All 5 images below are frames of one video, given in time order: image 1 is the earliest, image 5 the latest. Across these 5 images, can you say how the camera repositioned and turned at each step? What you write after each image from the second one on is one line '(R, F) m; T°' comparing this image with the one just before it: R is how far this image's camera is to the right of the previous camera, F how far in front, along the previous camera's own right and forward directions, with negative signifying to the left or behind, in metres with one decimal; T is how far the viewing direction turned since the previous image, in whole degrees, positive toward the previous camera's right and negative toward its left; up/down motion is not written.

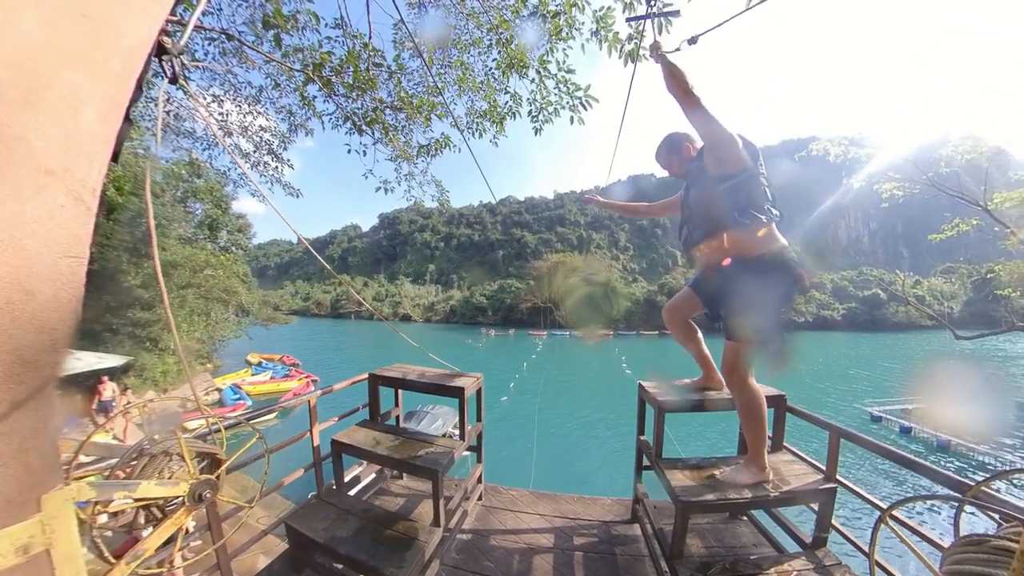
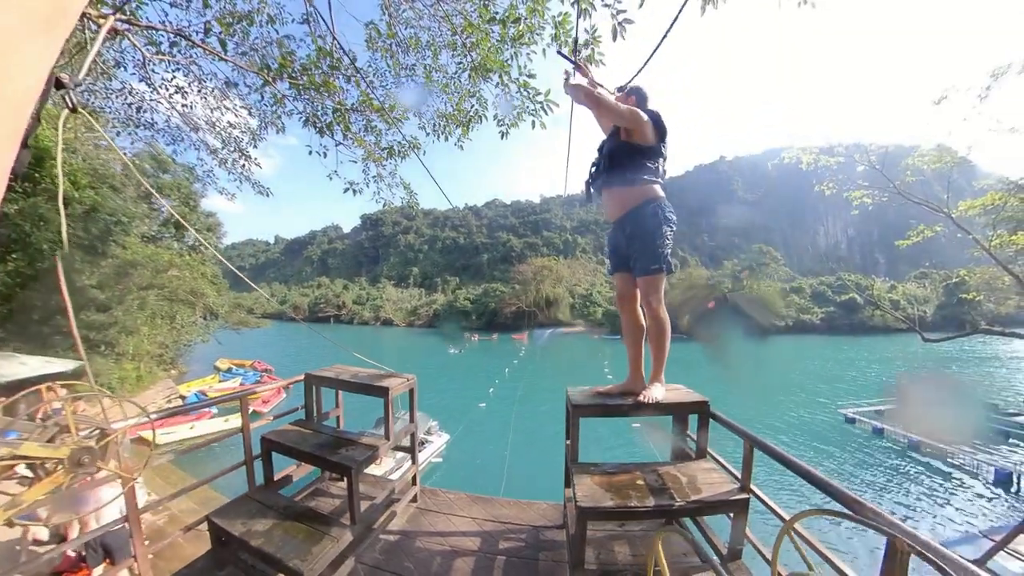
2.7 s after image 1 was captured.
(+0.2, +0.2) m; +2°
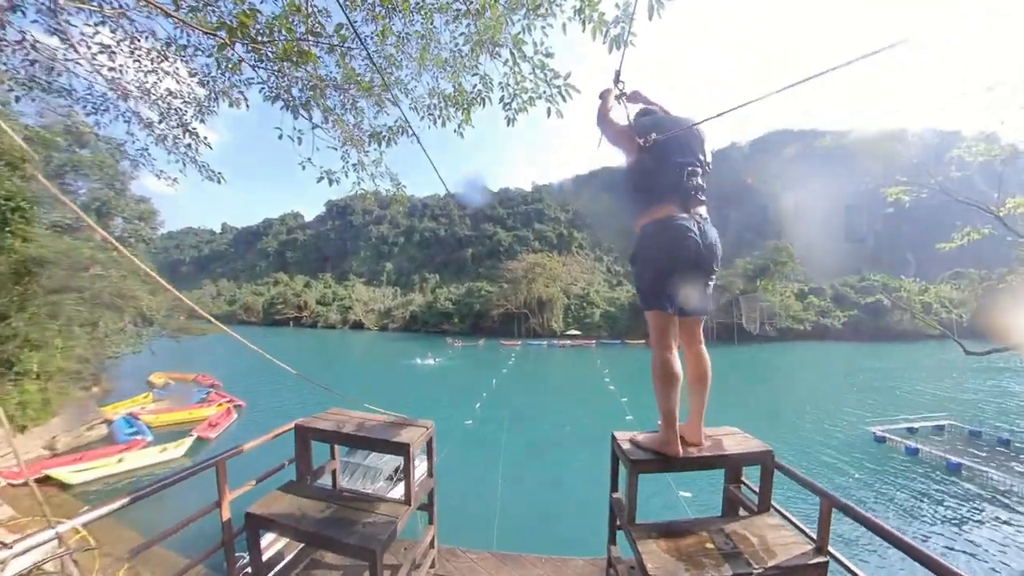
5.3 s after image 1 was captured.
(-0.4, +1.4) m; +3°
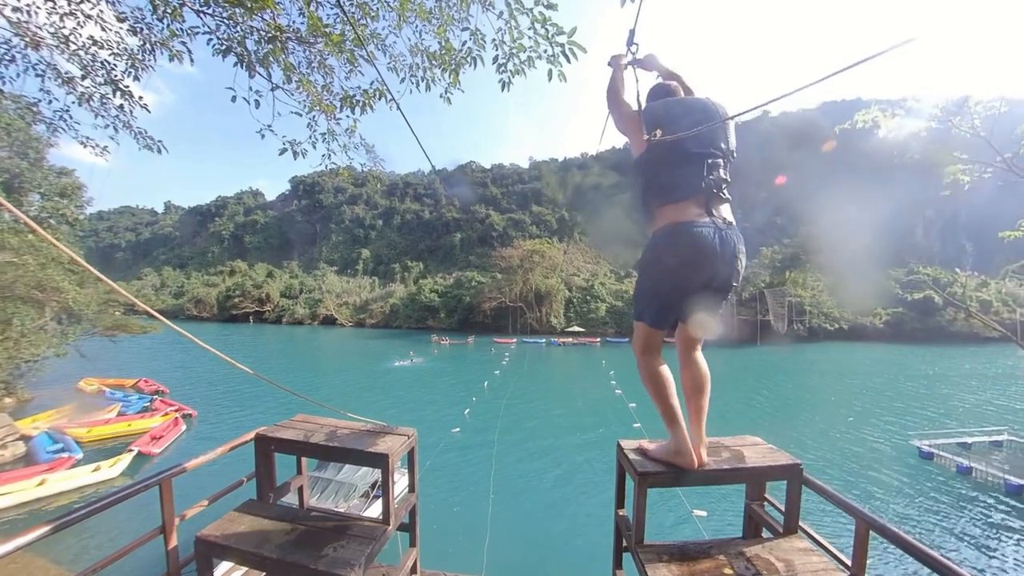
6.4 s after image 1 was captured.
(-0.1, +1.4) m; +2°
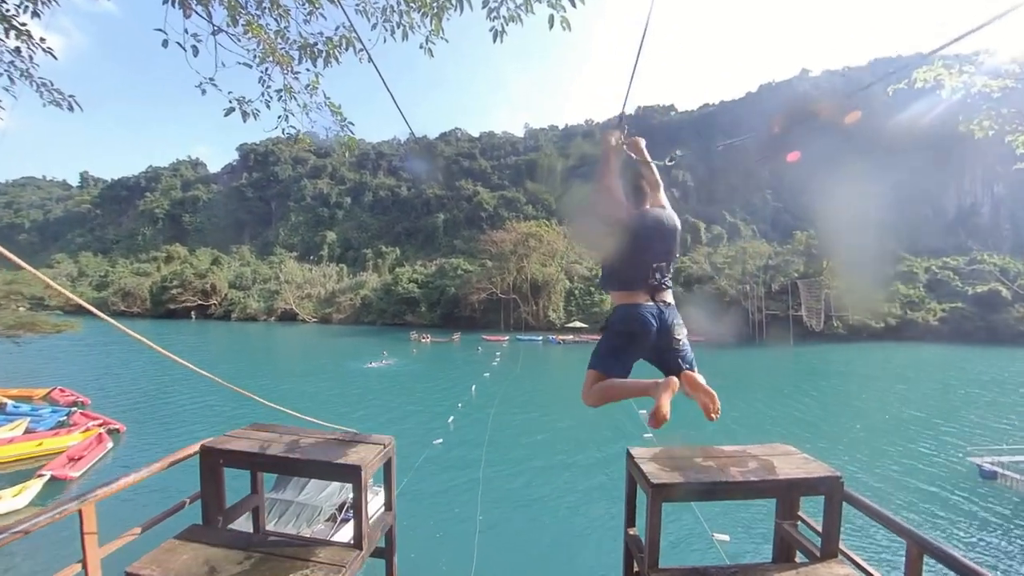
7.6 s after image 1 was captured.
(-0.1, +1.4) m; +2°
